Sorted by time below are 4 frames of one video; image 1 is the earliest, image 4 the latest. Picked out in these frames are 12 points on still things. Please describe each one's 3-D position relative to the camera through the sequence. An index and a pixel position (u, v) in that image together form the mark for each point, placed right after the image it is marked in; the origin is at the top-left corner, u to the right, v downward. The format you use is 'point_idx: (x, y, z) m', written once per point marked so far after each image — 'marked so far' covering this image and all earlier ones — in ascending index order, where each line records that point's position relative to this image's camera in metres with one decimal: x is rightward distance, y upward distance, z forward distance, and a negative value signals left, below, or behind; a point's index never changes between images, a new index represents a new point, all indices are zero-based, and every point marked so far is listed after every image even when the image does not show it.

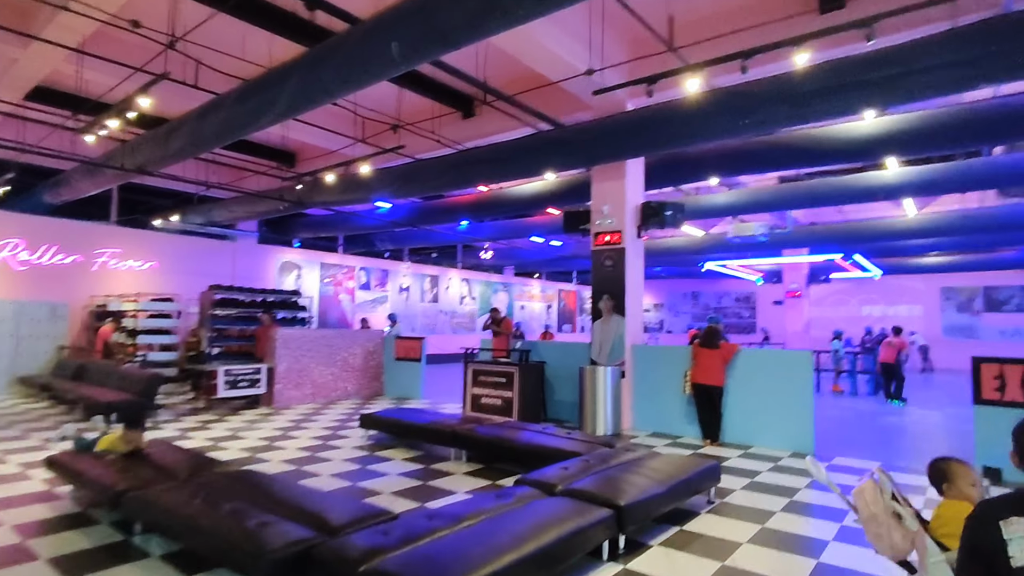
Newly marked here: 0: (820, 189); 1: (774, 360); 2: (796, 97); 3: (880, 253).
0: (+4.7, +1.5, +8.8) m
1: (+2.5, -0.7, +5.6) m
2: (+2.3, +1.6, +4.7) m
3: (+8.6, +0.8, +13.6) m
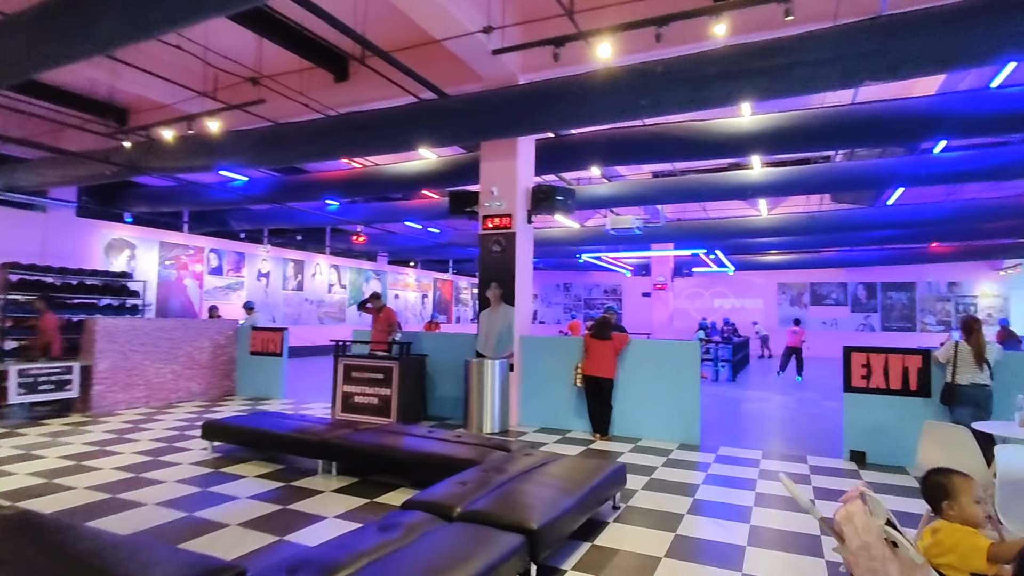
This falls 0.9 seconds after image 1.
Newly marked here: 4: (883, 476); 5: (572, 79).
0: (+2.8, +1.6, +9.1) m
1: (+1.4, -0.6, +5.5) m
2: (+1.5, +1.7, +4.6) m
3: (+5.7, +1.0, +14.6) m
4: (+2.8, -1.4, +4.3) m
5: (+0.5, +1.8, +5.1) m
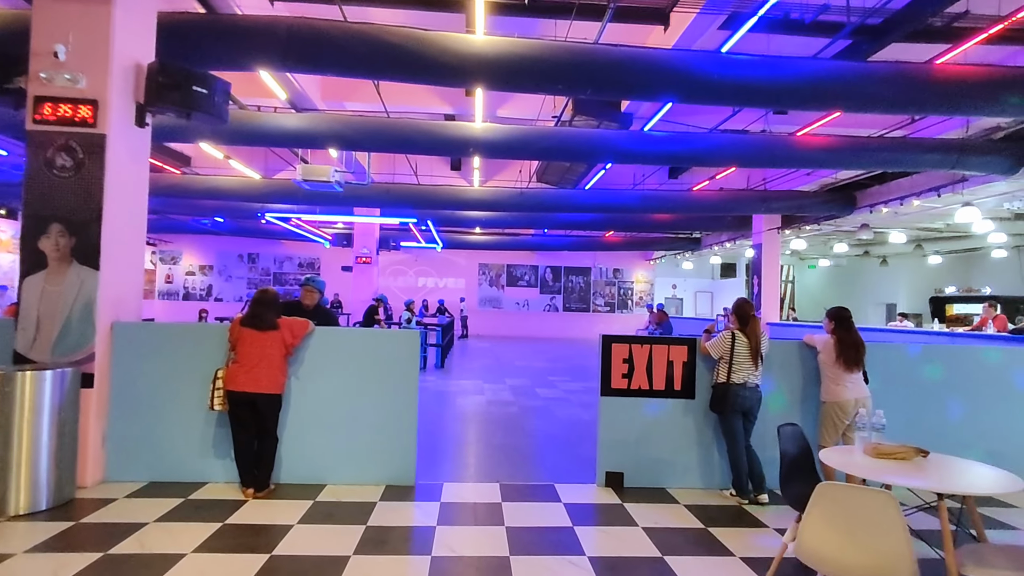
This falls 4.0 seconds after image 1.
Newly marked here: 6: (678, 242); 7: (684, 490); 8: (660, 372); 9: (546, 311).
0: (-1.4, +2.0, +7.4) m
1: (-0.9, -0.4, +3.6) m
2: (-0.4, +1.9, +2.7) m
3: (-1.6, +1.5, +13.6) m
4: (+0.8, -1.2, +3.2) m
5: (-1.4, +2.1, +2.7) m
6: (+5.1, +1.4, +17.4) m
7: (+1.1, -1.3, +3.6) m
8: (+0.9, -0.5, +3.6) m
9: (+1.2, -0.8, +19.7) m
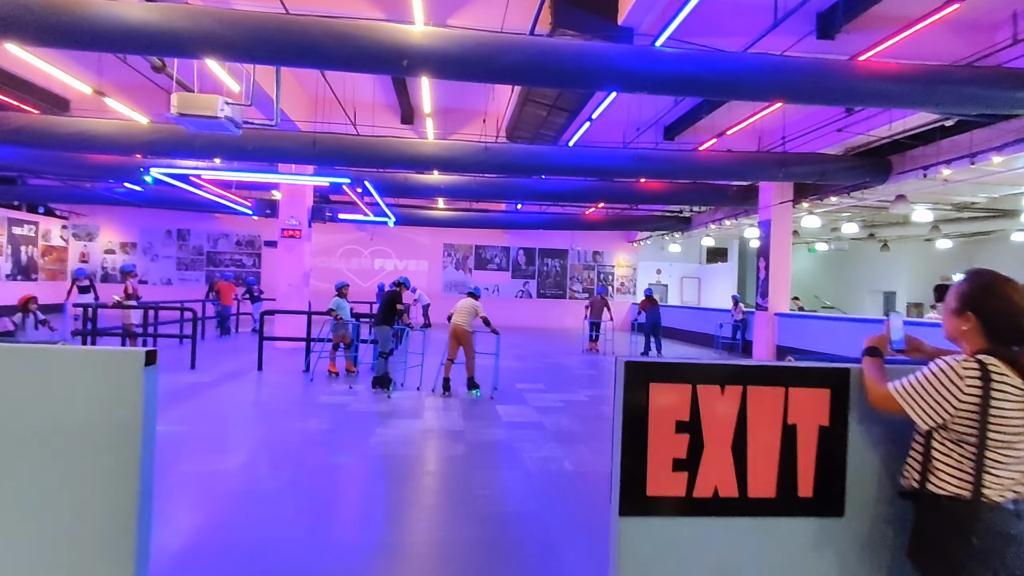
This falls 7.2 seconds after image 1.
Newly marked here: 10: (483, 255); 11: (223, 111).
0: (-1.8, +2.2, +5.1) m
1: (-1.2, -0.2, +1.4) m
2: (-0.6, +2.0, +0.5) m
3: (-2.3, +1.9, +11.2) m
4: (+0.5, -1.1, +1.1) m
5: (-1.6, +2.2, +0.4) m
6: (+4.2, +1.8, +15.3) m
7: (+0.8, -1.2, +1.5) m
8: (+0.7, -0.4, +1.5) m
9: (+0.2, -0.3, +17.5) m
10: (-0.8, +1.0, +17.4) m
11: (-3.3, +2.0, +6.5) m
